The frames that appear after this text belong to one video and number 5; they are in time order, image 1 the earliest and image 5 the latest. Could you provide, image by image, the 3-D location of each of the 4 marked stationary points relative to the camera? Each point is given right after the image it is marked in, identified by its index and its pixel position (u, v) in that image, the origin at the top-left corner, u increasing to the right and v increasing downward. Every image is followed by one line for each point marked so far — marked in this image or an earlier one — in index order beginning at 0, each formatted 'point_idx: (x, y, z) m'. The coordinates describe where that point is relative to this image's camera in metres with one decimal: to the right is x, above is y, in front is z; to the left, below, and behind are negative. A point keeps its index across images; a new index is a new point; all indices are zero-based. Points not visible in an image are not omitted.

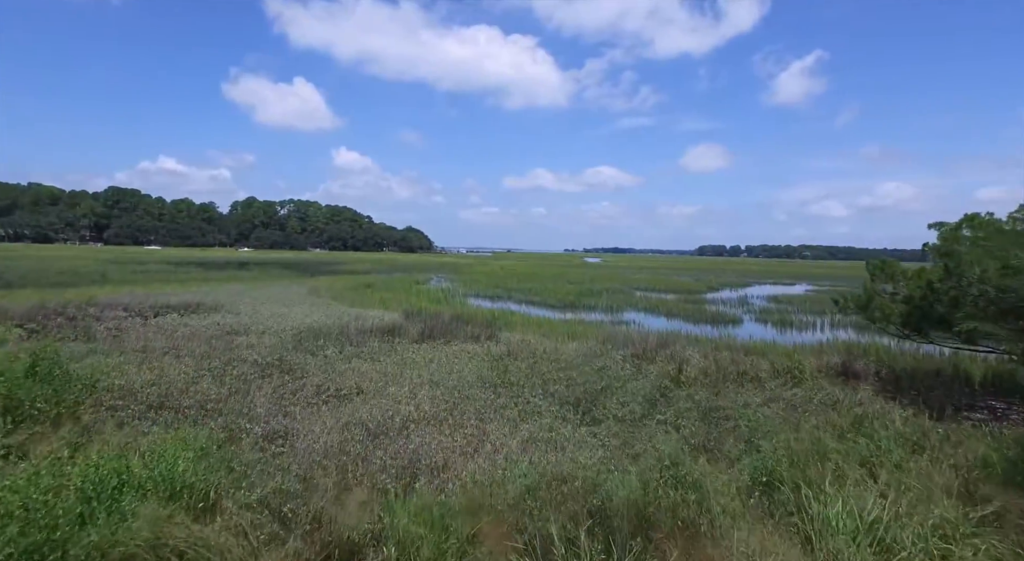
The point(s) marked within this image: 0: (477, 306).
0: (-1.1, -0.9, +18.5) m
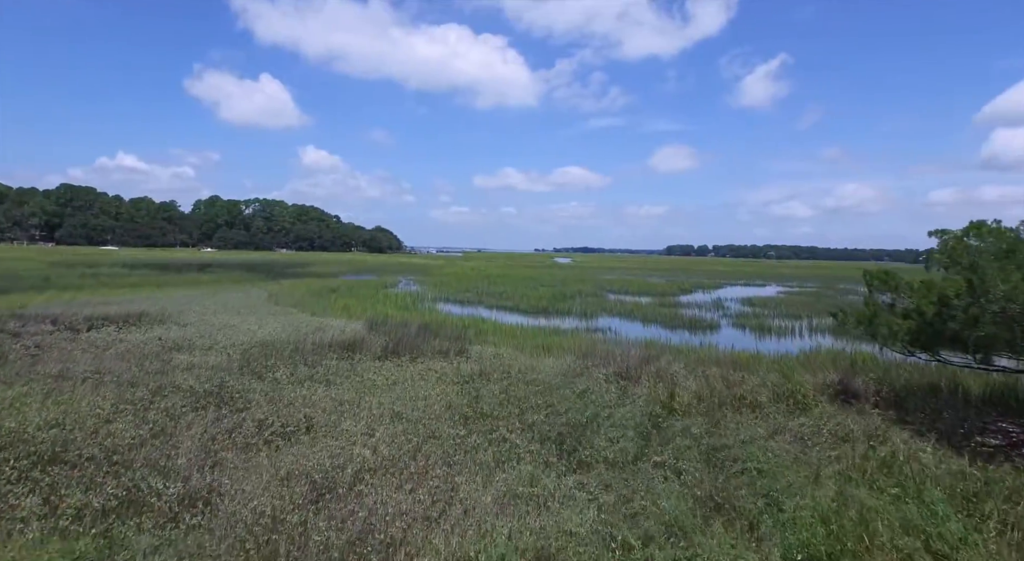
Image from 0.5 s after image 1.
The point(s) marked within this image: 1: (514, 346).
0: (-2.0, -1.0, +17.7) m
1: (0.0, -1.3, +10.8) m
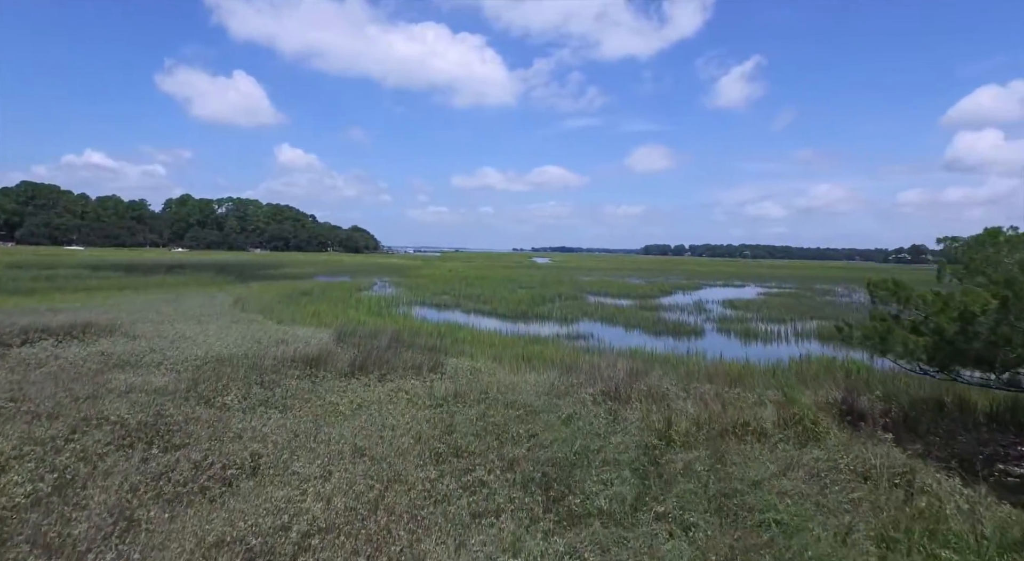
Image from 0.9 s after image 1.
0: (-2.7, -1.2, +16.9) m
1: (-0.4, -1.4, +10.2) m
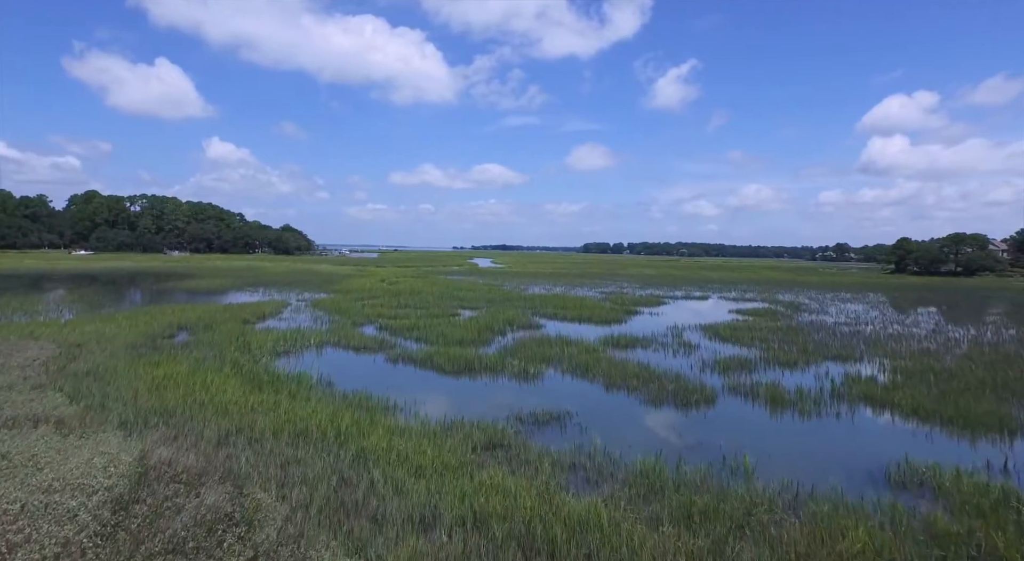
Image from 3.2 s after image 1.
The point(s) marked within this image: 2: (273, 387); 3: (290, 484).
0: (-3.9, -2.2, +11.8) m
1: (-0.9, -2.5, +5.3) m
2: (-4.9, -2.1, +11.5) m
3: (-2.8, -2.3, +6.8) m
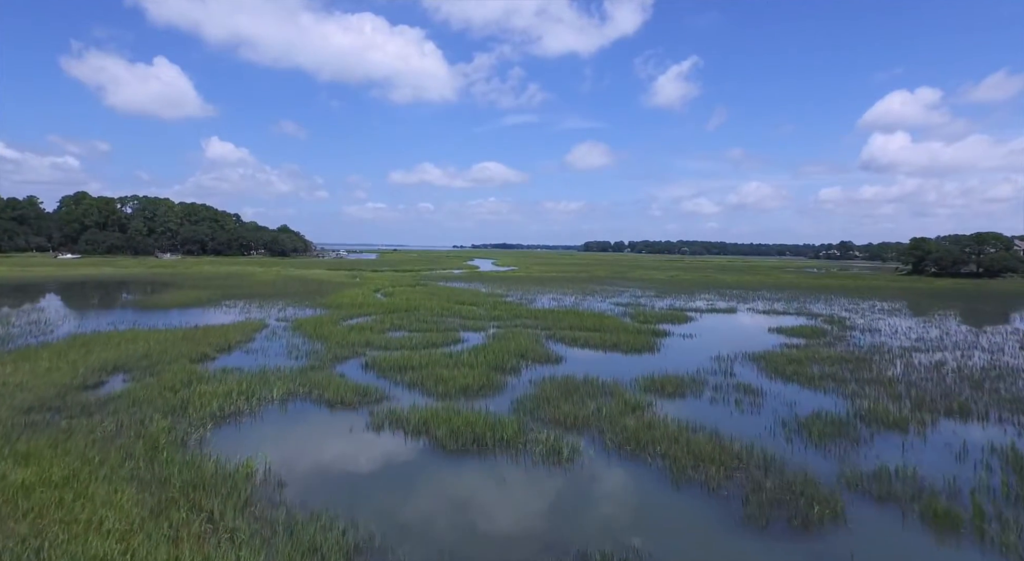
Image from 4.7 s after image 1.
0: (-3.5, -3.1, +8.0) m
1: (-0.4, -3.3, +1.5) m
2: (-4.5, -3.0, +7.6) m
3: (-2.3, -3.1, +2.9) m
